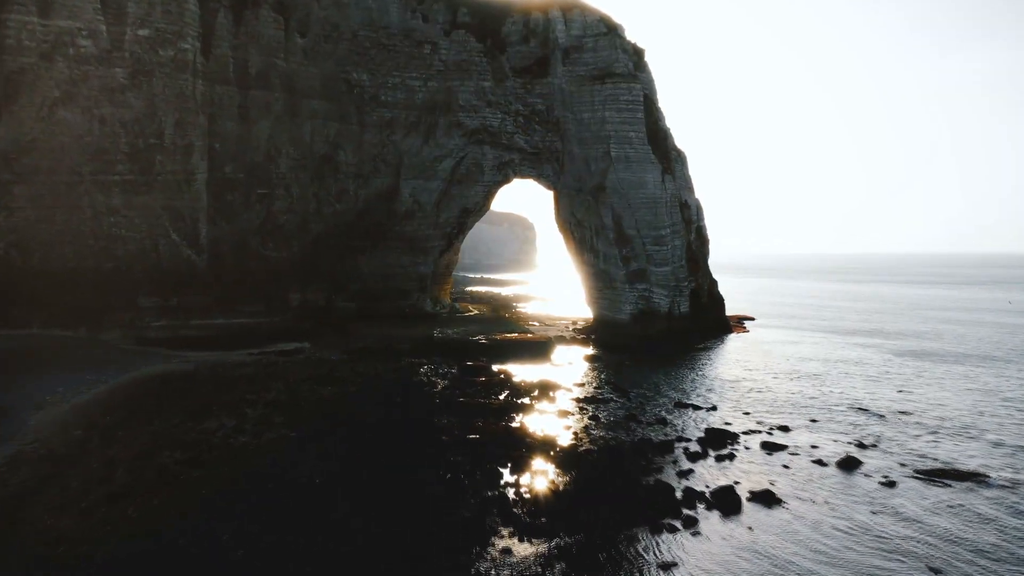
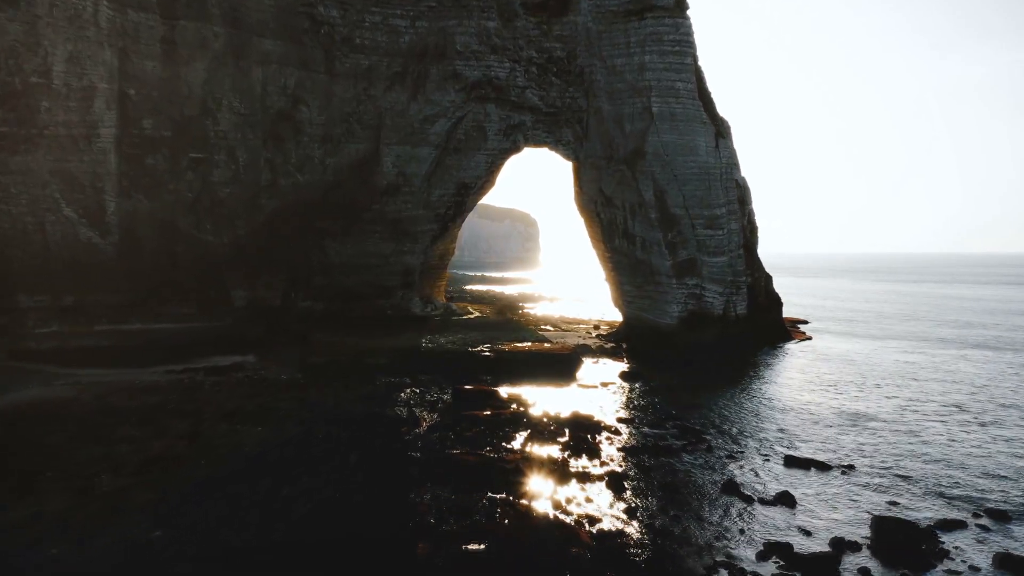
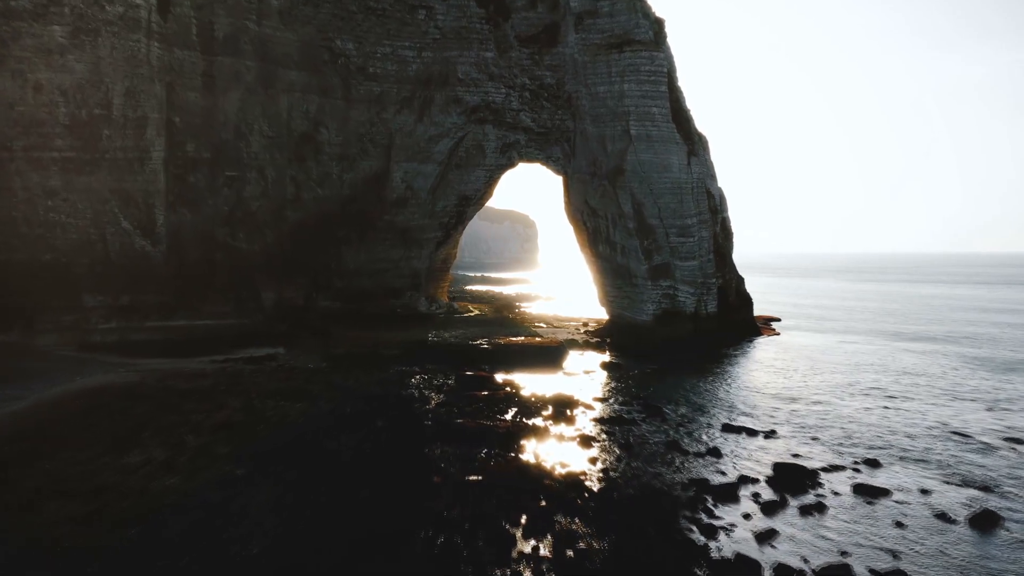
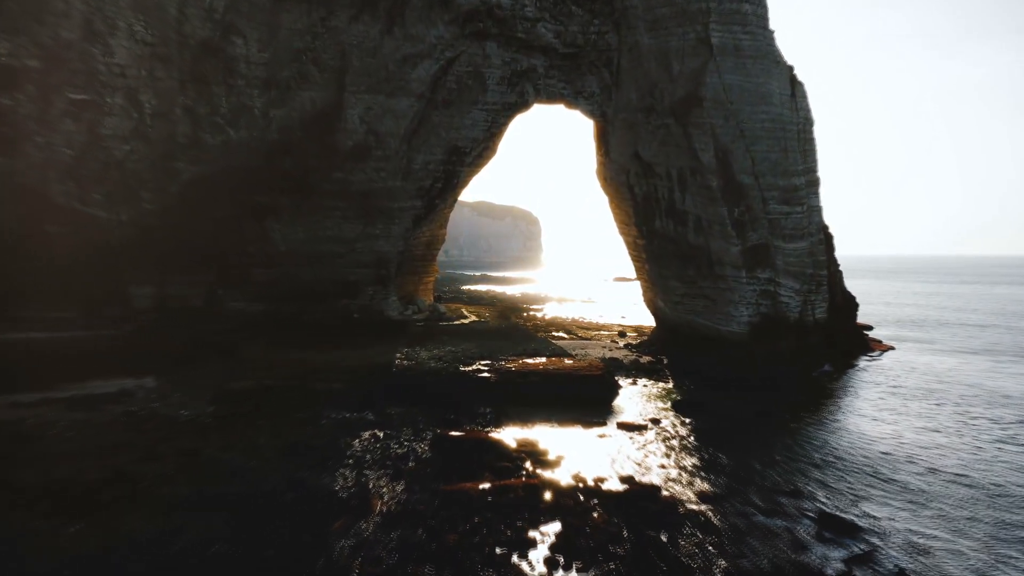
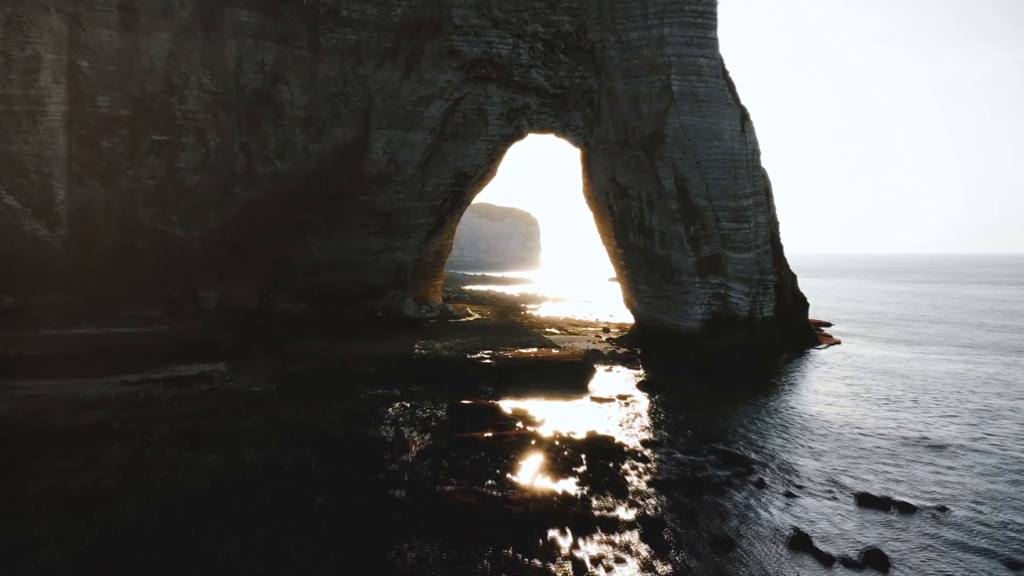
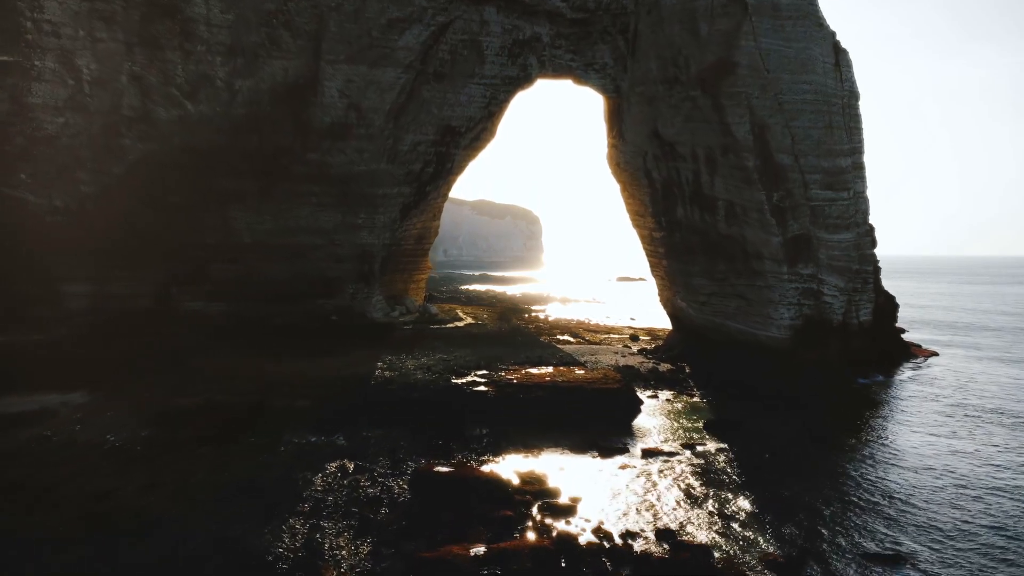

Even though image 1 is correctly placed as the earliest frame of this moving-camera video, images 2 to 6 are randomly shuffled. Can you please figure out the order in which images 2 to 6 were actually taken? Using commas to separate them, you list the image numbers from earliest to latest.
3, 2, 5, 4, 6
